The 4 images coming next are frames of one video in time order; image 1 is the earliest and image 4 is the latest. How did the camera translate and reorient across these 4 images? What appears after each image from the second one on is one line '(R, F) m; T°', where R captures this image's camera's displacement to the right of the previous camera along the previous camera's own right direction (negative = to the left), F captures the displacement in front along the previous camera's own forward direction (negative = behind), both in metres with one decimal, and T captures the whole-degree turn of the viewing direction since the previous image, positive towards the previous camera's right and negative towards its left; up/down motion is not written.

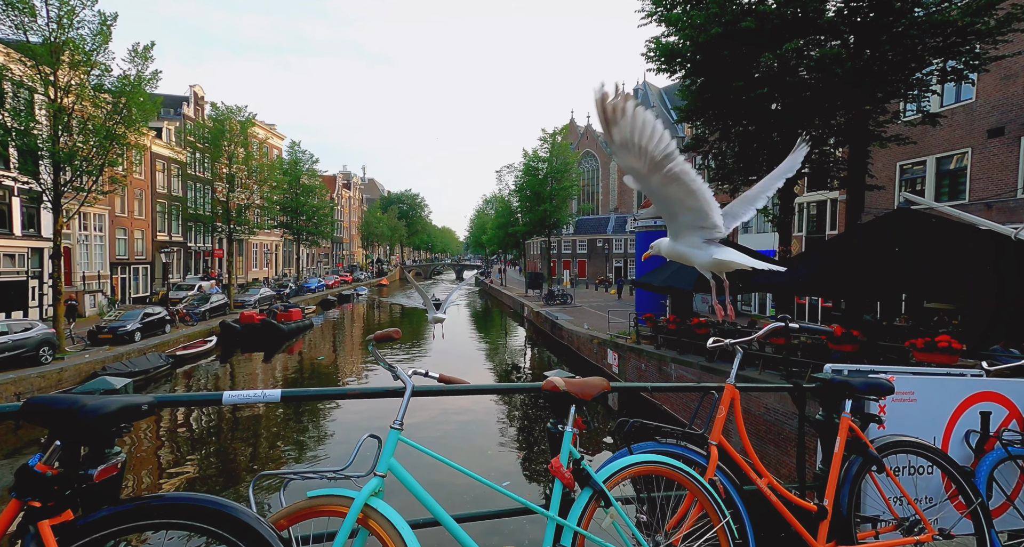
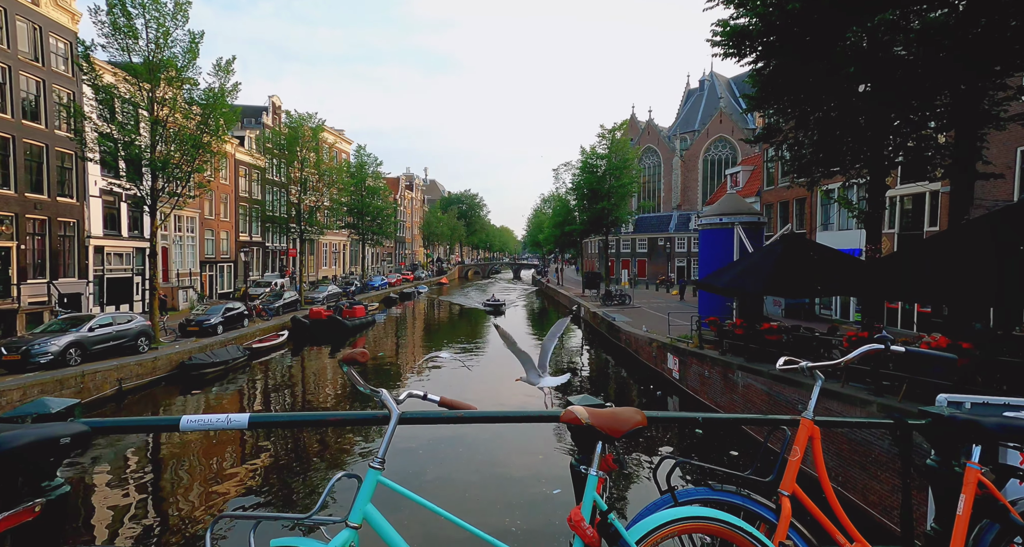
(-0.1, -0.3) m; -6°
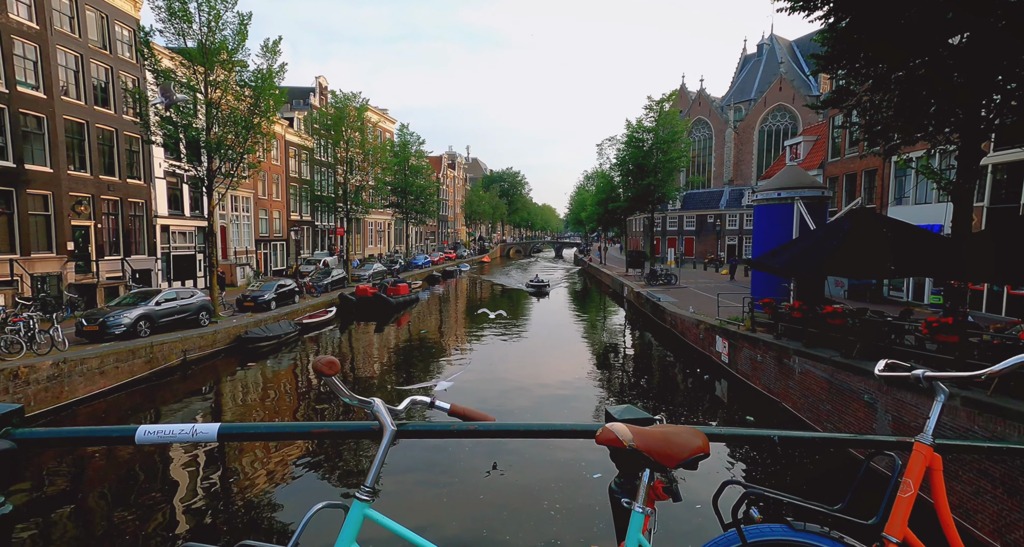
(0.0, +0.3) m; -4°
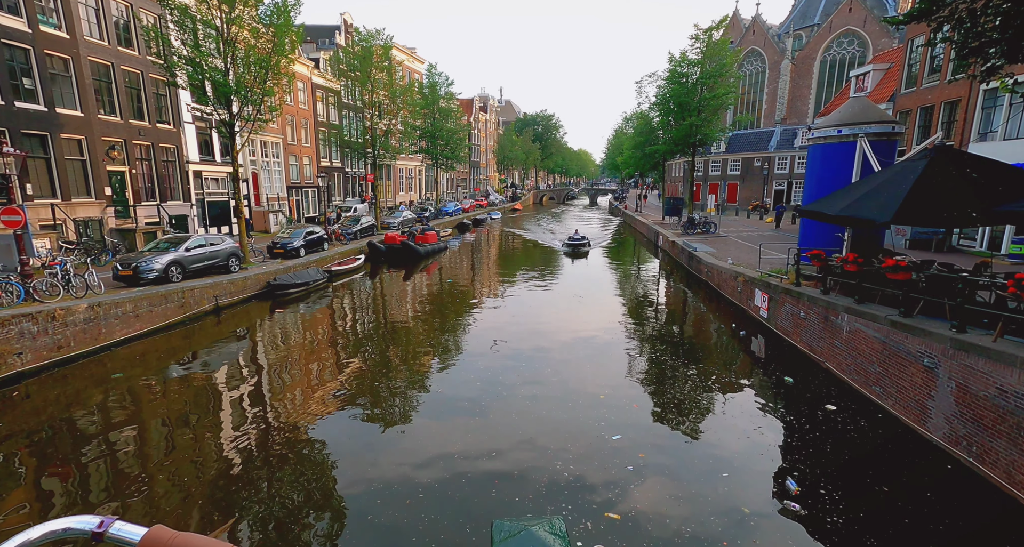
(+0.1, +0.5) m; -3°
